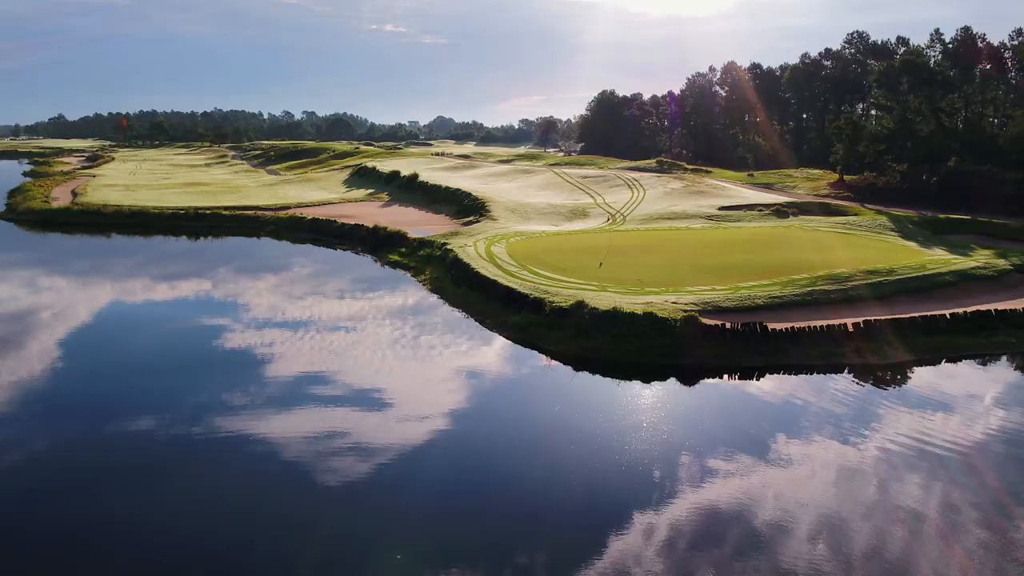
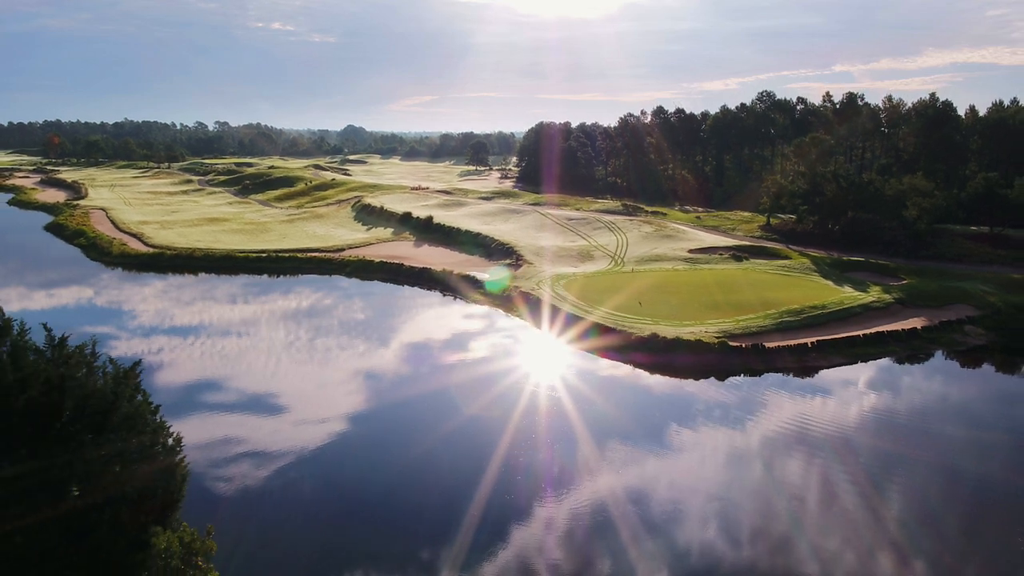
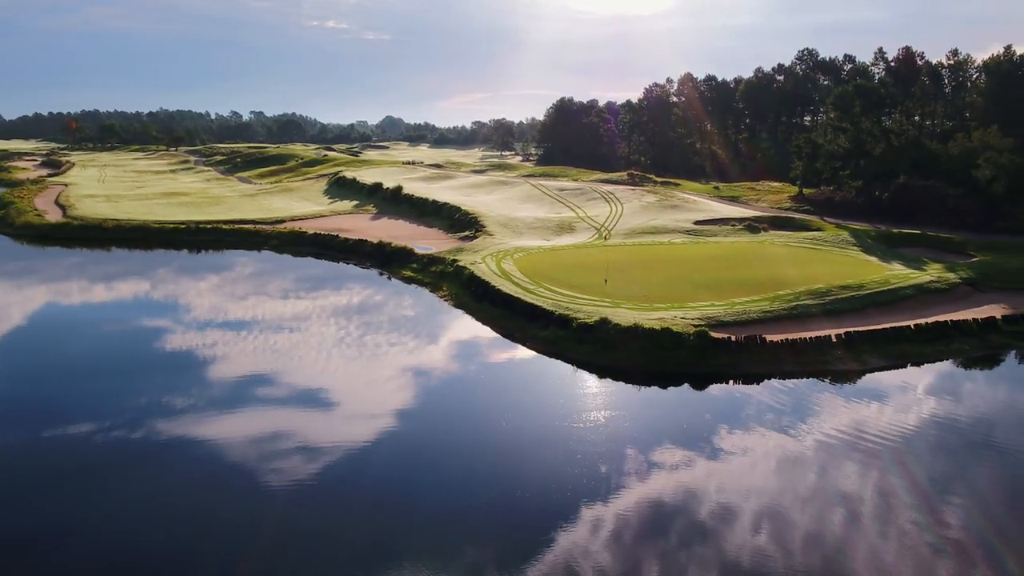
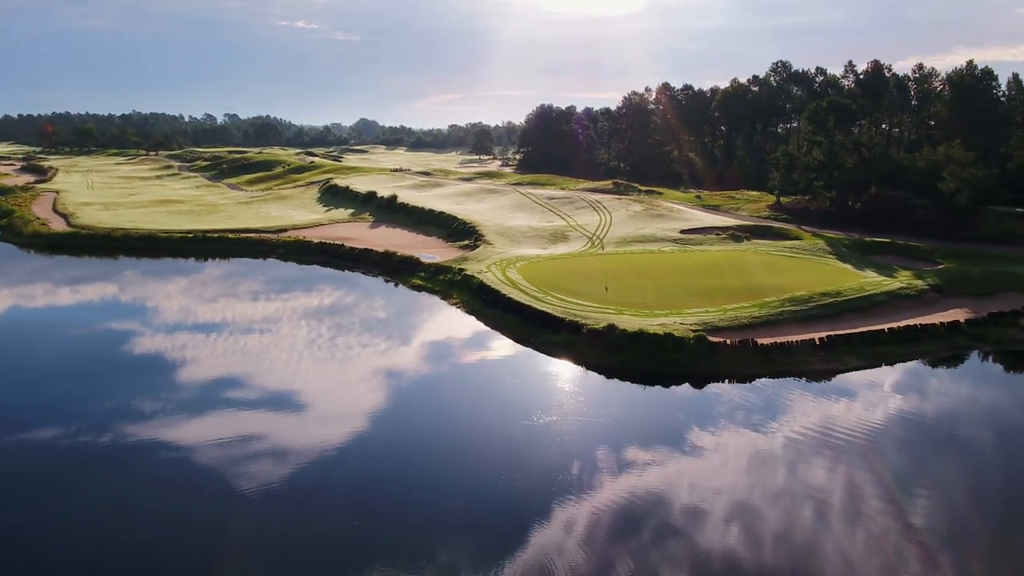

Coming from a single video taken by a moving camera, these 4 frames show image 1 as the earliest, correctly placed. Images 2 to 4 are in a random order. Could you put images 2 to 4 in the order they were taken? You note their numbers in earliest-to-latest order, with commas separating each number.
3, 4, 2
